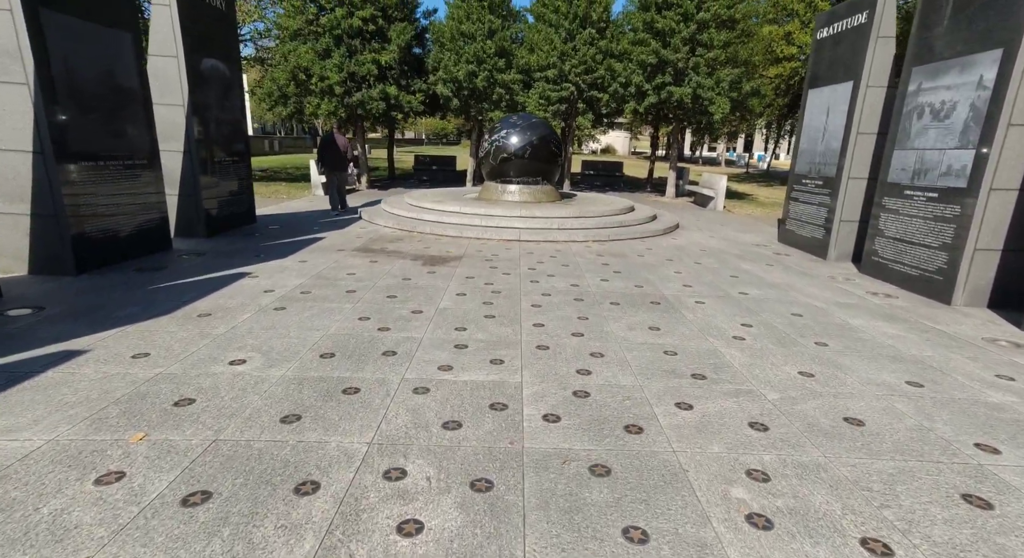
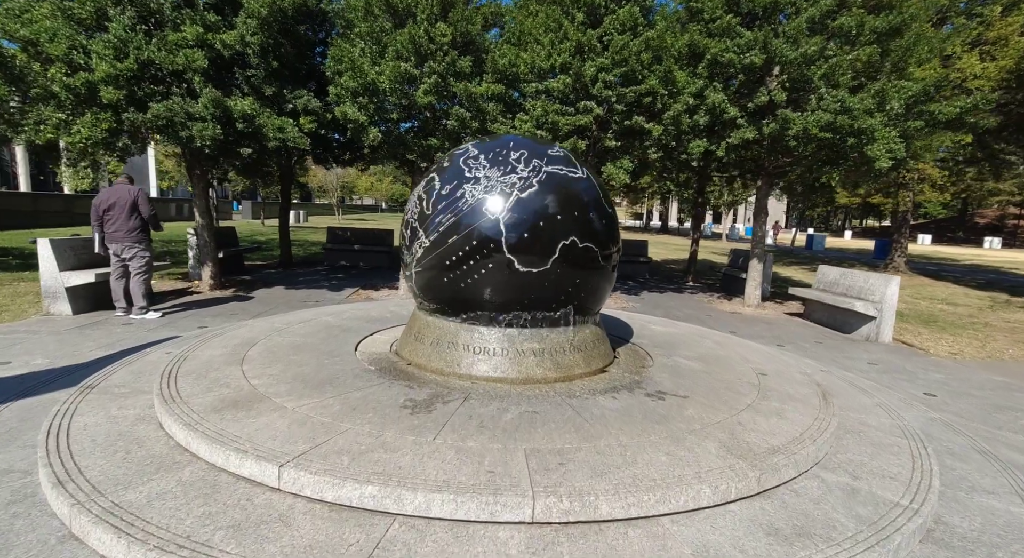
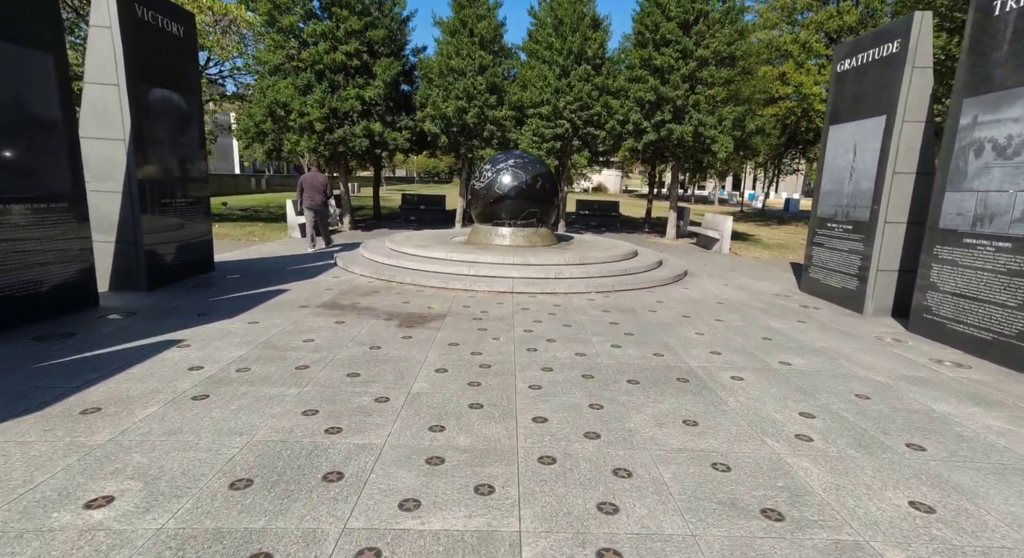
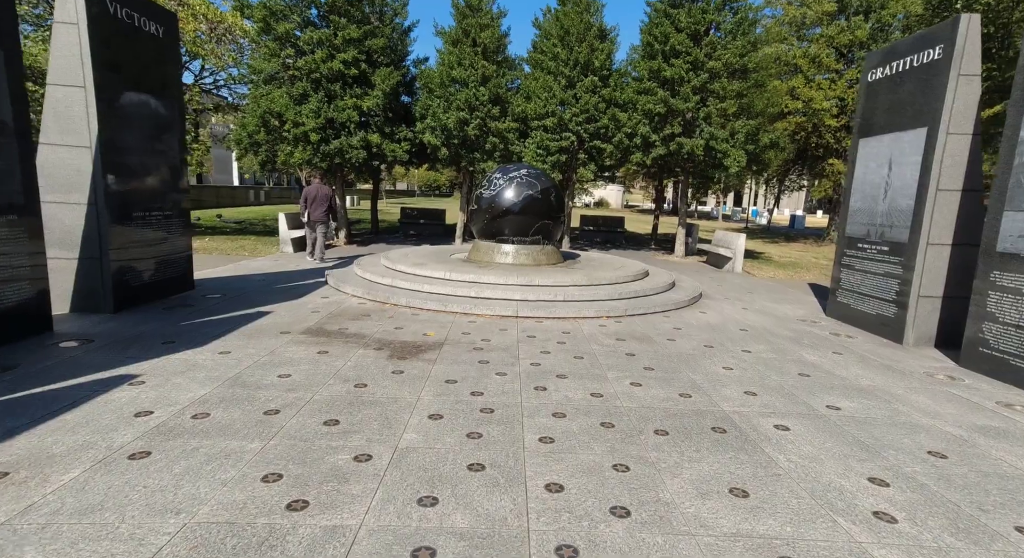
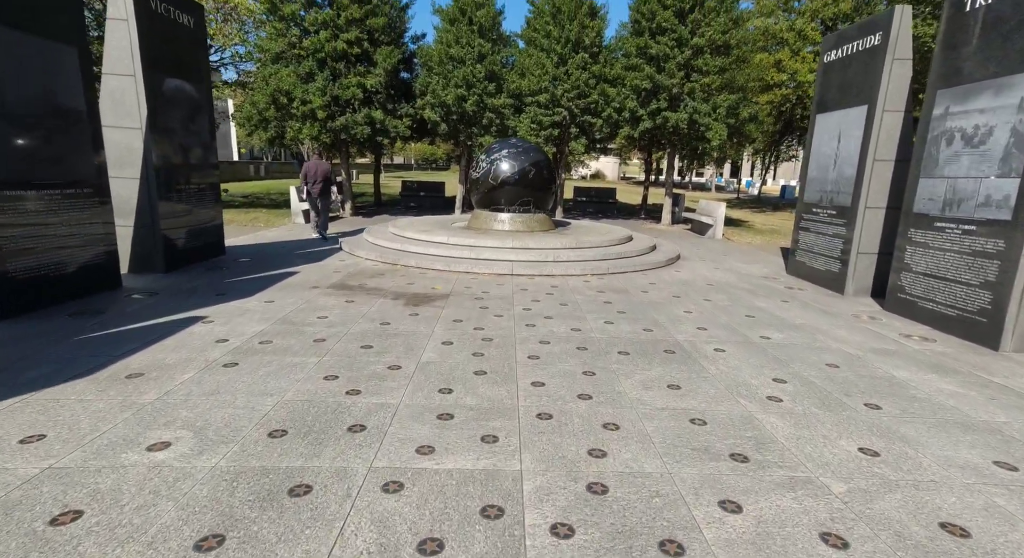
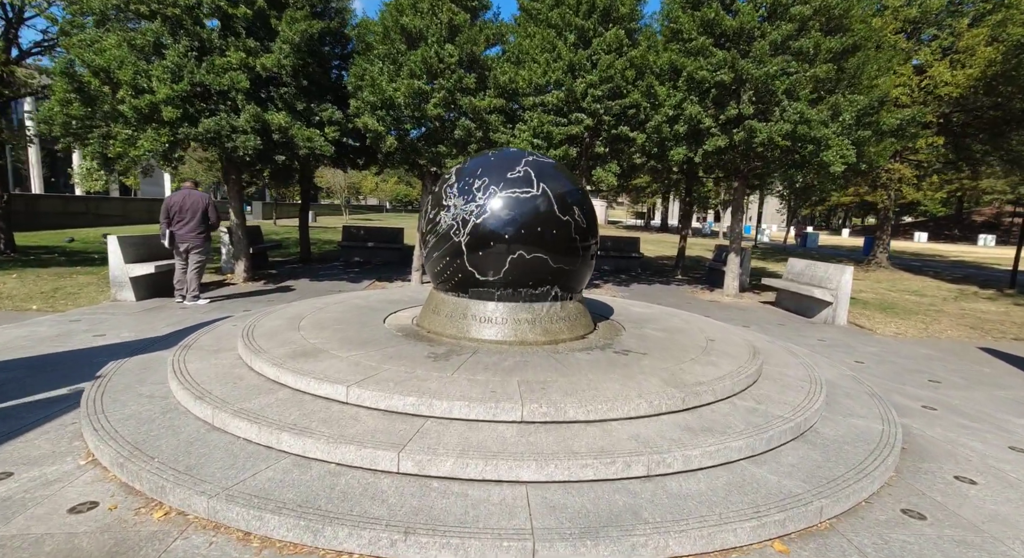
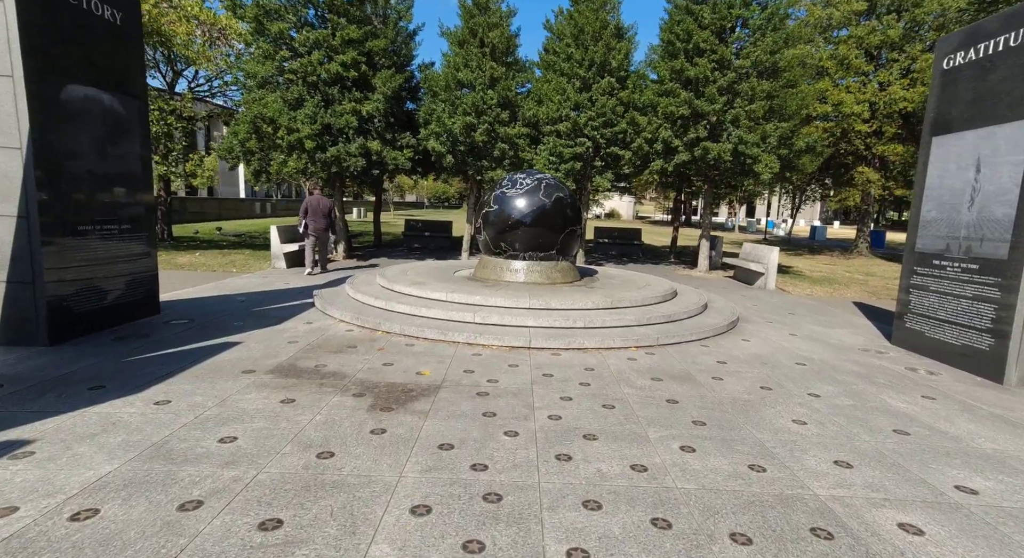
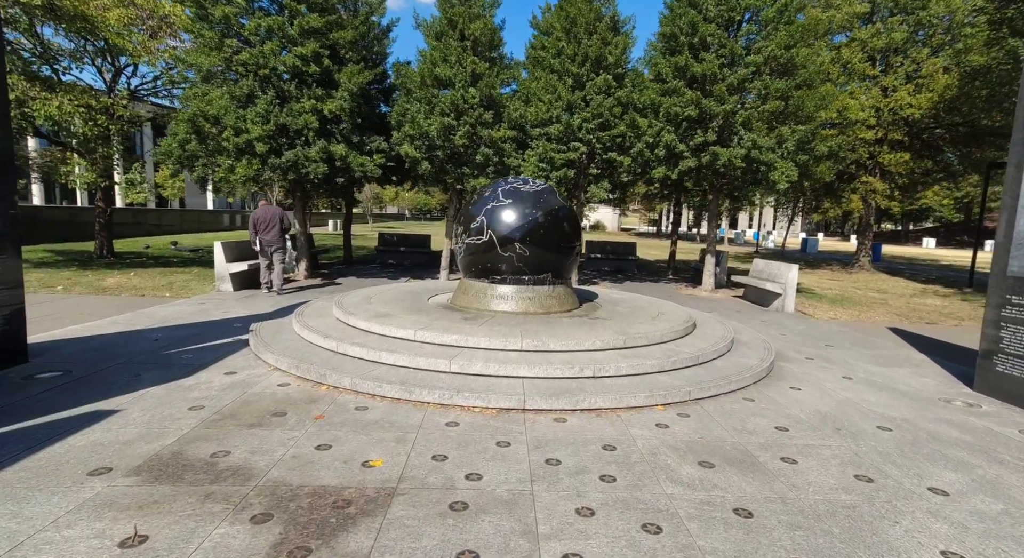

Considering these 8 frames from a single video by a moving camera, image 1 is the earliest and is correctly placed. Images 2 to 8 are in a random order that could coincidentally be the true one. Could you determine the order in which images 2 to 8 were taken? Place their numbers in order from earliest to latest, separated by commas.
5, 3, 4, 7, 8, 6, 2
